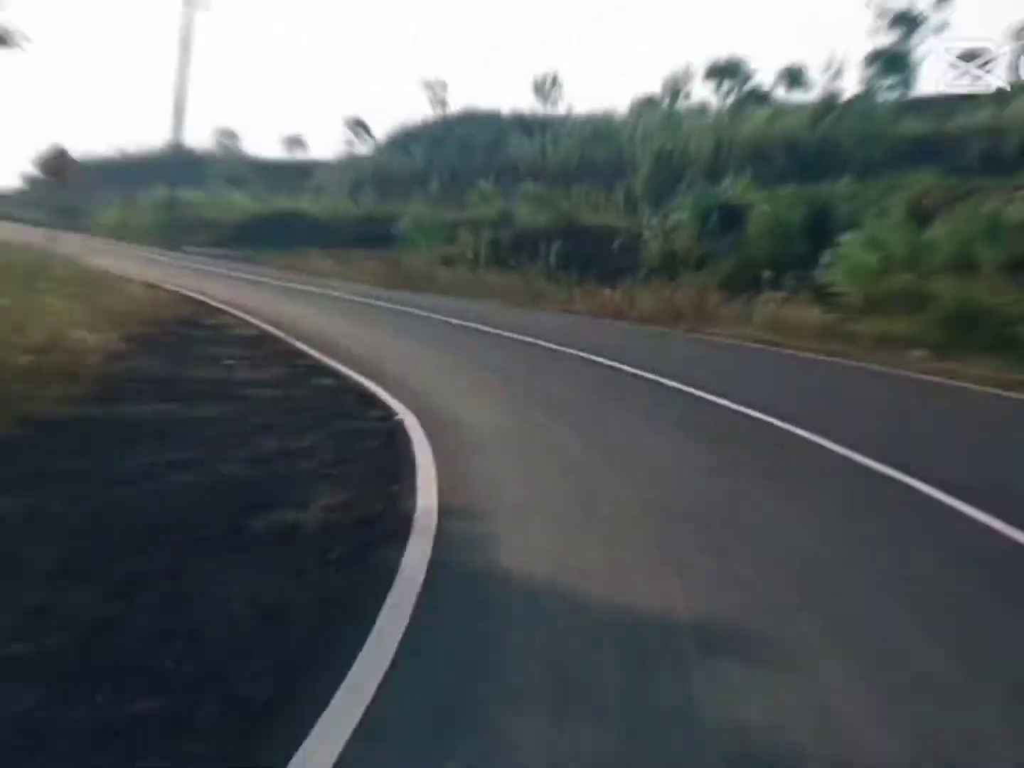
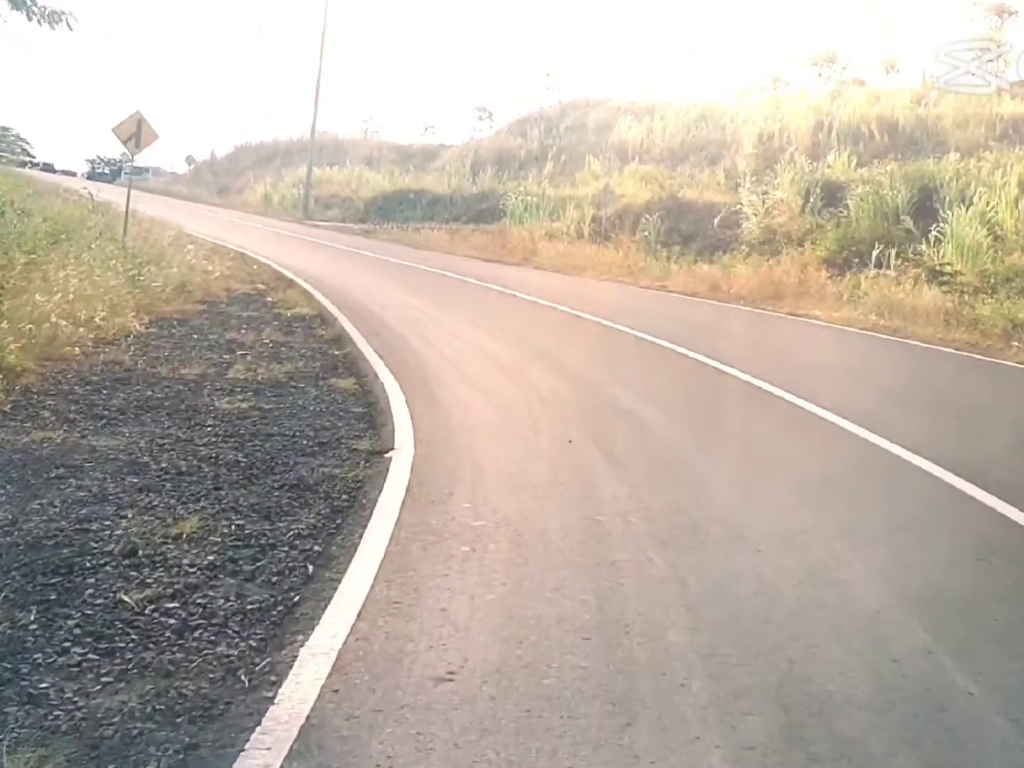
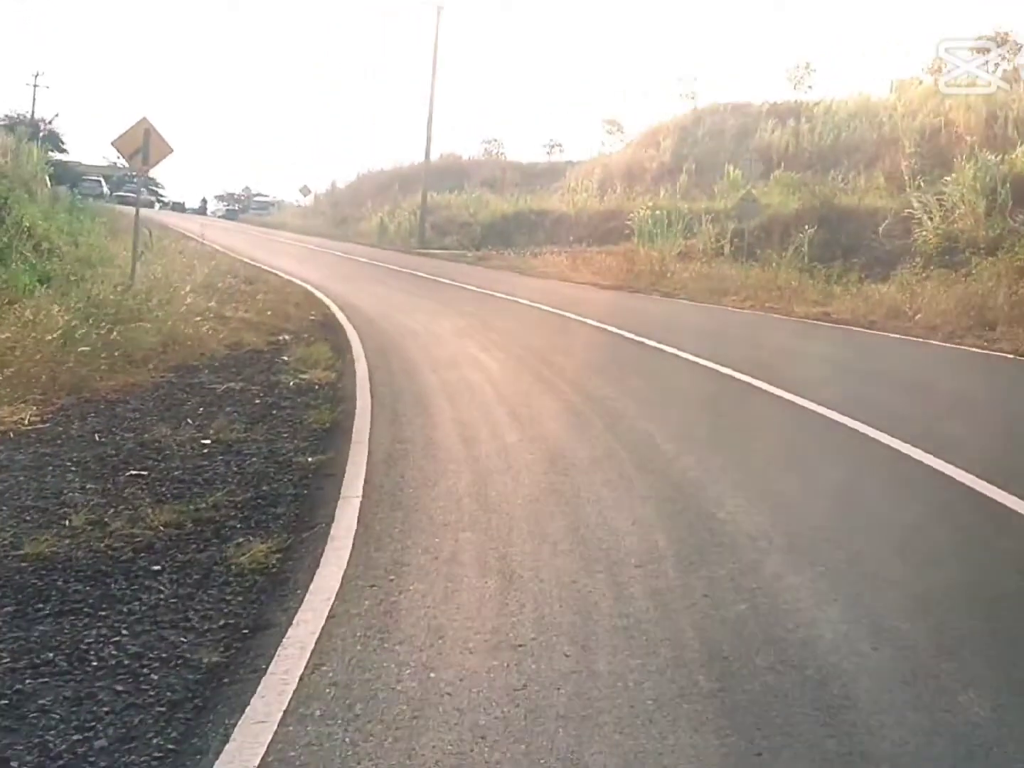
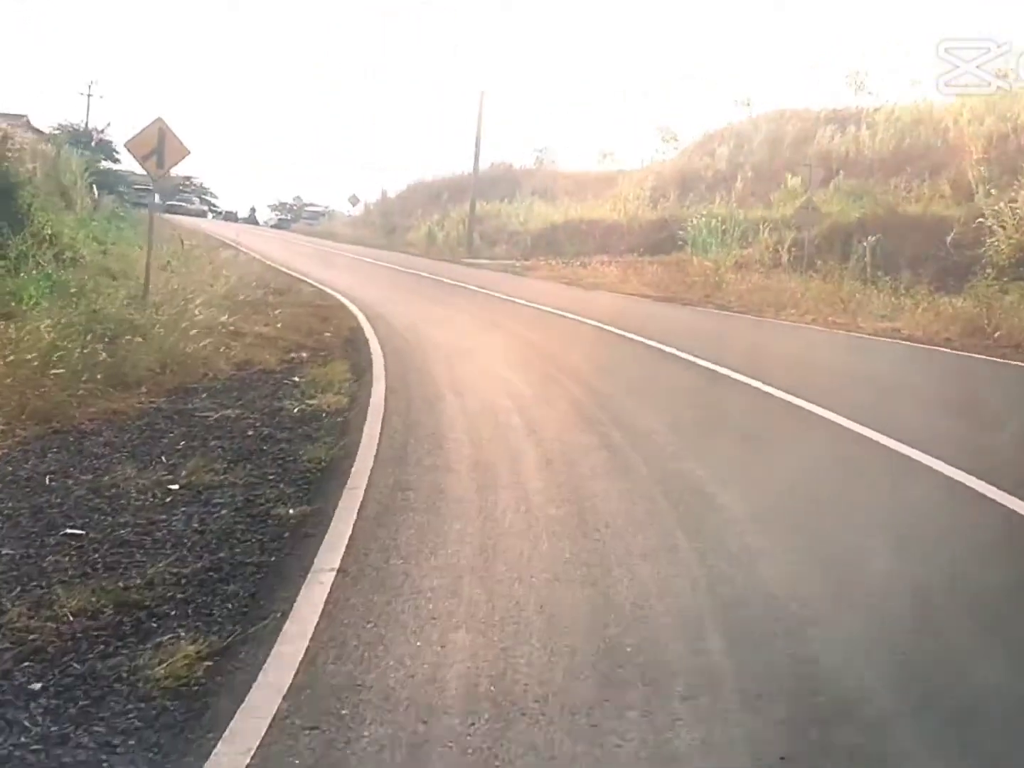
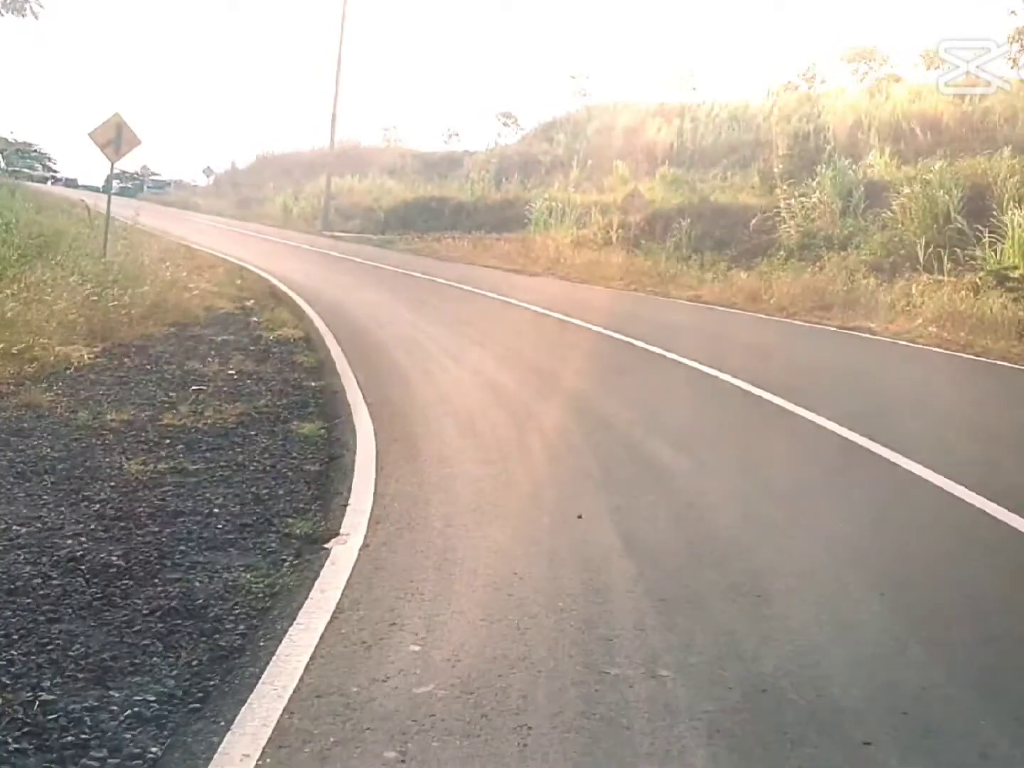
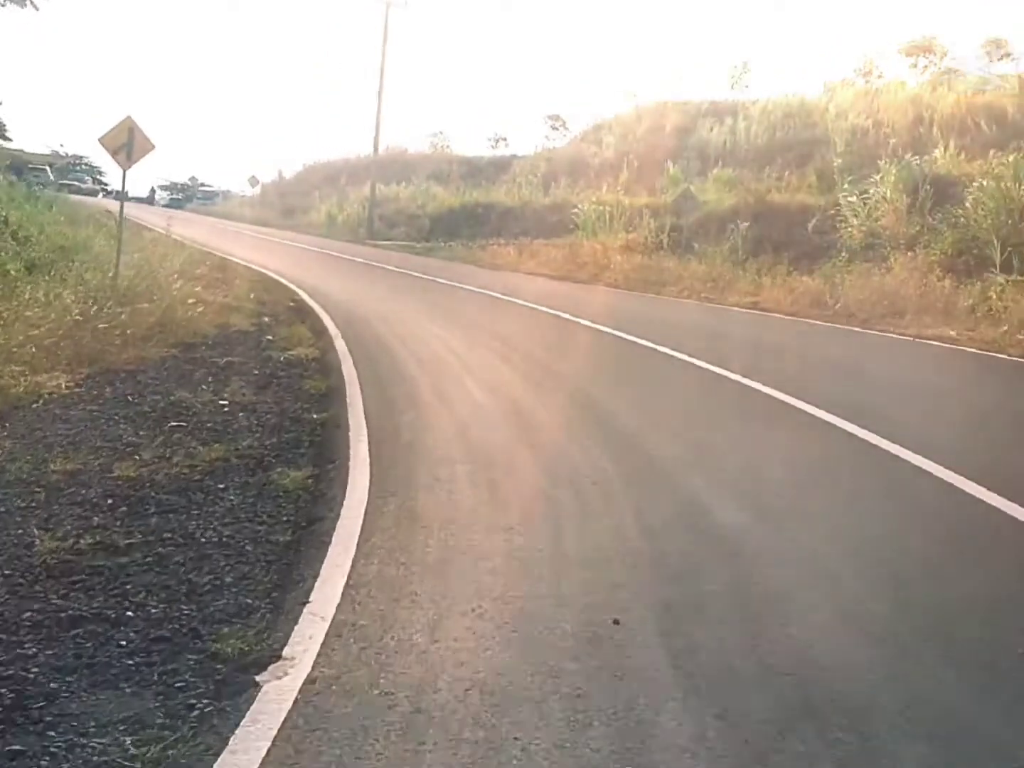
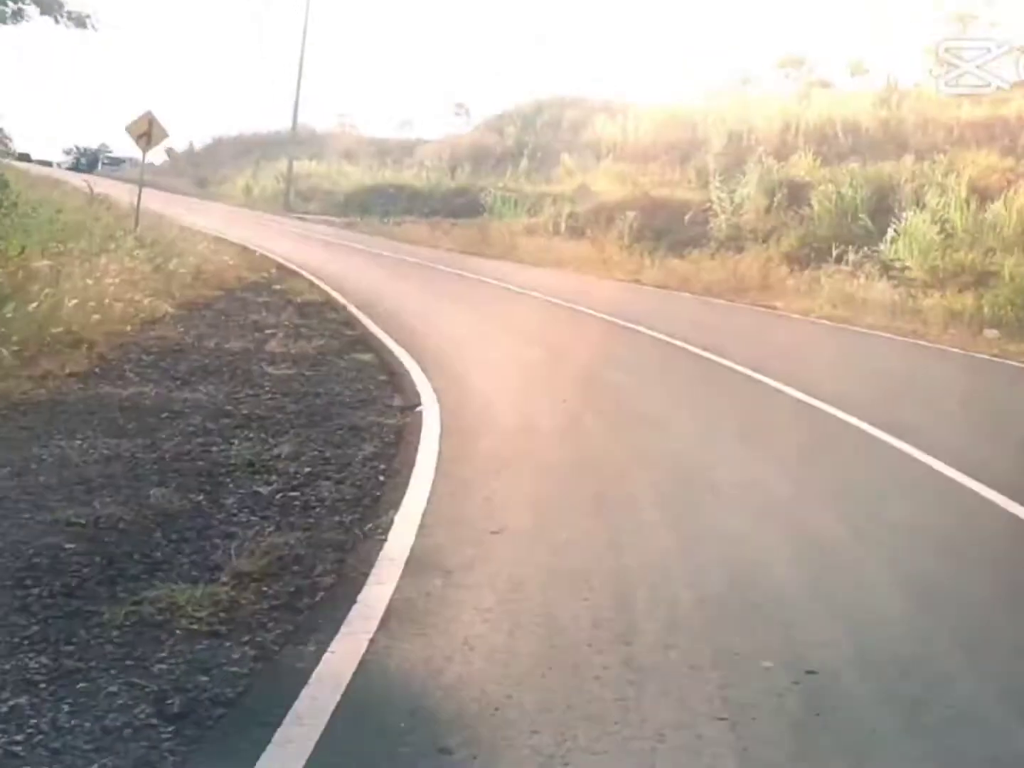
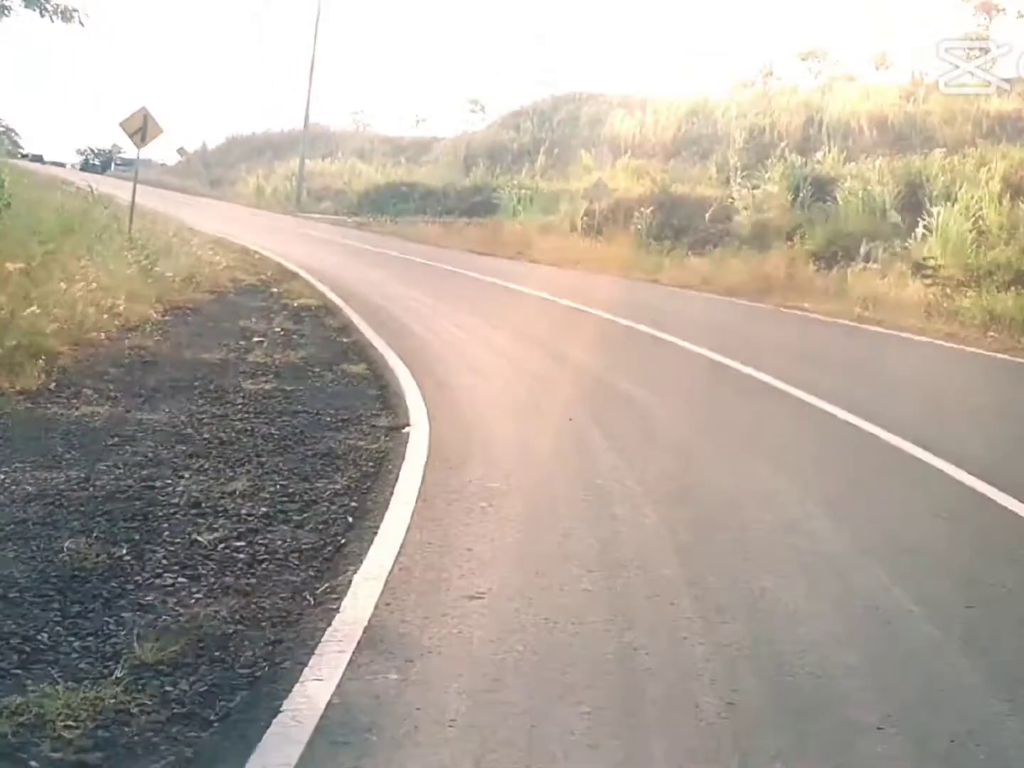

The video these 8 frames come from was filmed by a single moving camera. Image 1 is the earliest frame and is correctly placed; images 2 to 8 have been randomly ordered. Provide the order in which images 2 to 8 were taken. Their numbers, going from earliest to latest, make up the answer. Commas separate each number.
7, 8, 2, 5, 6, 3, 4
